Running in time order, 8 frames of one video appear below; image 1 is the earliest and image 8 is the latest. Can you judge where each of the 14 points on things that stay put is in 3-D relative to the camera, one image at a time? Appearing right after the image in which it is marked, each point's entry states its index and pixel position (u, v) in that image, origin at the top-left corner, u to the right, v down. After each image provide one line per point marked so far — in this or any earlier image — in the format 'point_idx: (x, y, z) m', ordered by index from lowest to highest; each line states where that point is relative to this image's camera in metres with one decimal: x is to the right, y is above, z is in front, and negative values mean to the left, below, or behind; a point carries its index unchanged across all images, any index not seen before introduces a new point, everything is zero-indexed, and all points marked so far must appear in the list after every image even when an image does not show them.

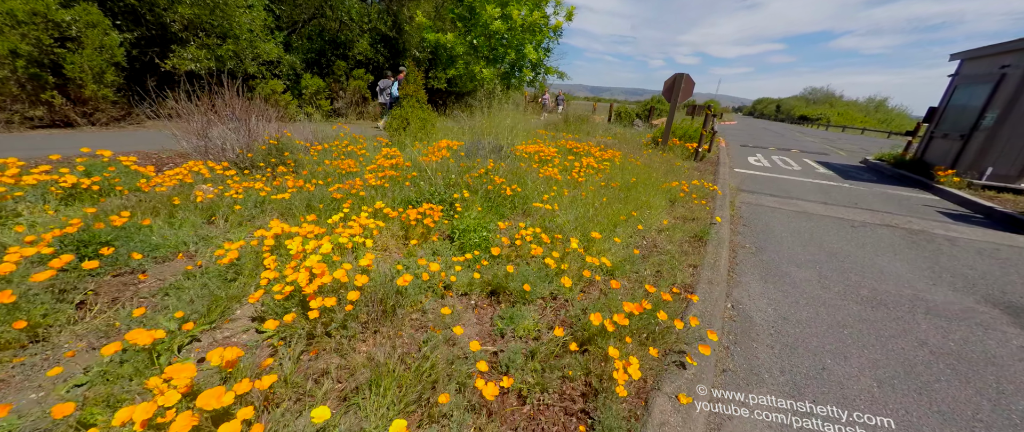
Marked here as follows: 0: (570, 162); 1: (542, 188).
0: (+1.0, +0.9, +5.7) m
1: (+0.4, +0.3, +4.3) m
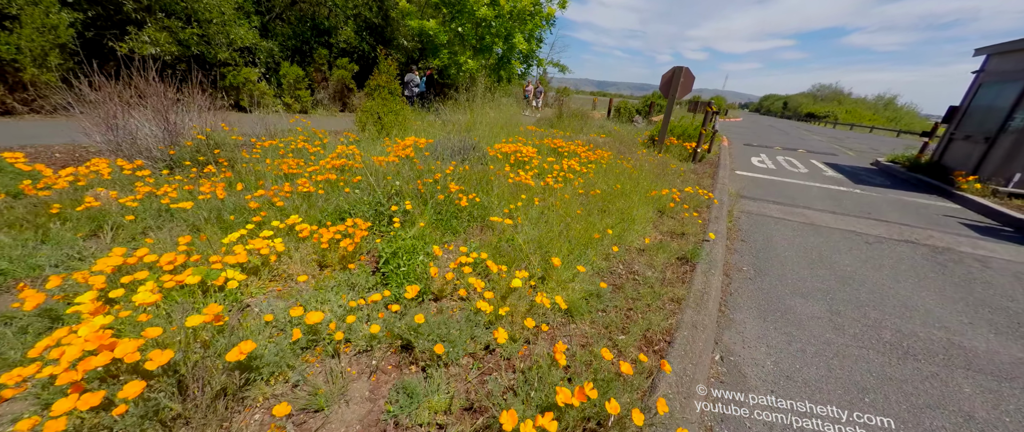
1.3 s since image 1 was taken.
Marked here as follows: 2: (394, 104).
0: (+0.6, +0.8, +5.1) m
1: (-0.1, +0.2, +3.7) m
2: (-2.3, +2.1, +6.4) m
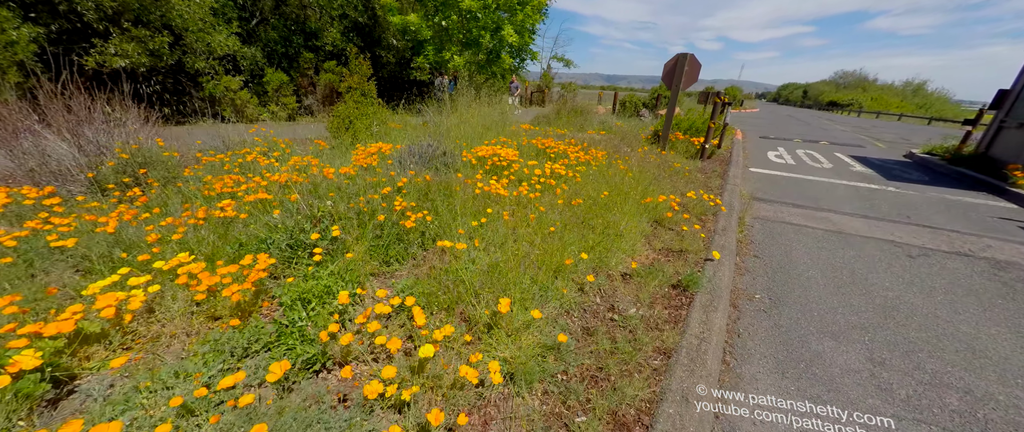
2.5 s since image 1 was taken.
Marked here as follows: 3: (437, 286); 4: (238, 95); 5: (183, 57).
0: (+0.3, +0.7, +4.5) m
1: (-0.4, 0.0, +3.2) m
2: (-2.5, +2.0, +6.0) m
3: (-0.5, -0.5, +2.2) m
4: (-7.3, +3.3, +9.0) m
5: (-7.8, +3.9, +8.2) m
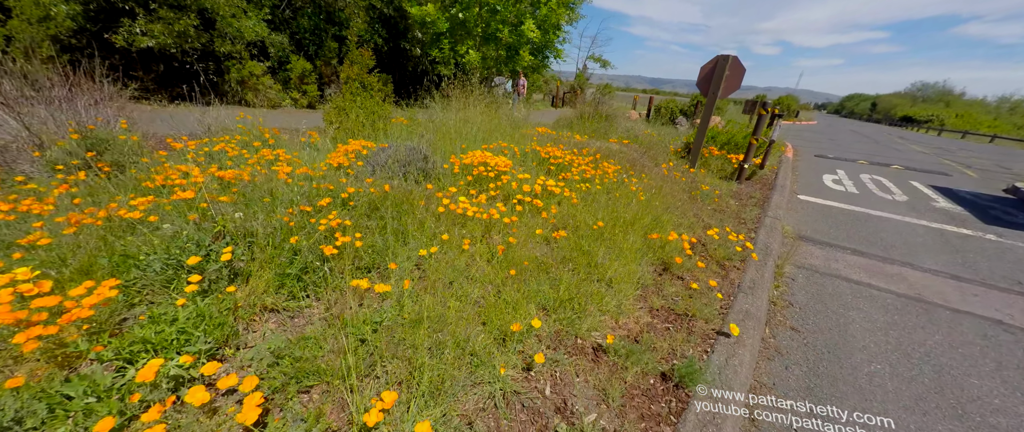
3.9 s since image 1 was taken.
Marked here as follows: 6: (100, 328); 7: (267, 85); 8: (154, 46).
0: (+0.1, +0.4, +3.8) m
1: (-0.7, -0.2, +2.6) m
2: (-2.4, +1.9, +5.5) m
3: (-0.9, -0.7, +1.6) m
4: (-6.8, +3.6, +9.0) m
5: (-7.3, +4.3, +8.2) m
6: (-1.9, -0.5, +1.5) m
7: (-6.7, +3.6, +9.2) m
8: (-7.9, +3.8, +7.4) m
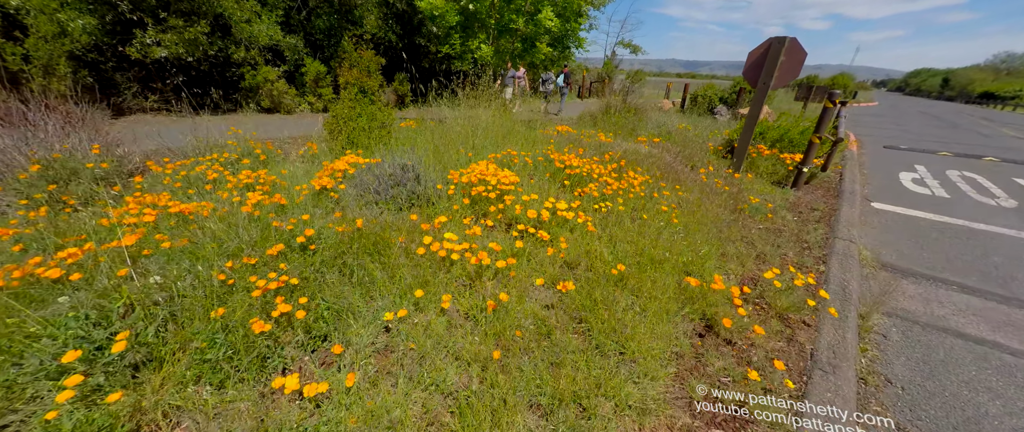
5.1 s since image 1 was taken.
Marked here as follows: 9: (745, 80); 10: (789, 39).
0: (+0.2, +0.1, +3.2) m
1: (-0.8, -0.5, +2.1) m
2: (-2.3, +1.7, +5.1) m
3: (-1.0, -1.0, +1.1) m
4: (-6.4, +3.4, +8.9) m
5: (-7.0, +4.1, +8.1) m
6: (-2.1, -0.9, +1.1) m
7: (-6.2, +3.4, +9.0) m
8: (-7.5, +3.5, +7.3) m
9: (+3.5, +2.0, +5.0) m
10: (+3.7, +2.4, +4.4) m
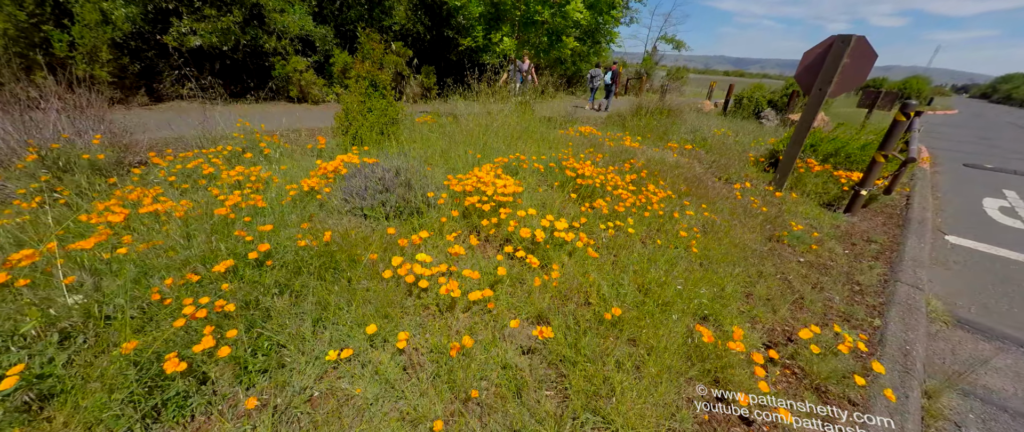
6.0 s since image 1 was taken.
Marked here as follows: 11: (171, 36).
0: (+0.1, 0.0, +2.9) m
1: (-0.9, -0.6, +1.8) m
2: (-2.0, +1.7, +4.9) m
3: (-1.3, -1.1, +0.9) m
4: (-5.7, +3.7, +9.0) m
5: (-6.3, +4.4, +8.2) m
6: (-2.3, -0.9, +1.0) m
7: (-5.6, +3.7, +9.1) m
8: (-7.0, +3.9, +7.6) m
9: (+3.7, +1.7, +4.3) m
10: (+3.9, +2.0, +3.8) m
11: (-7.4, +3.9, +7.2) m
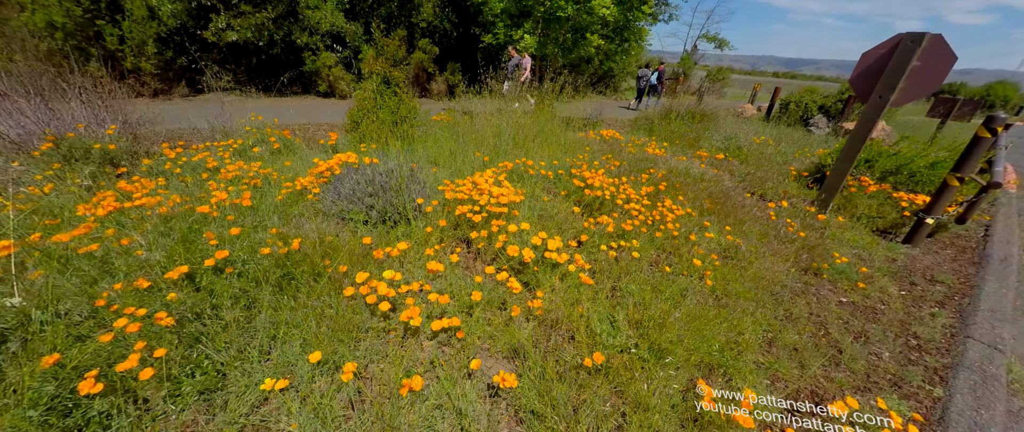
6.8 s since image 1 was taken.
0: (+0.1, -0.1, +2.6) m
1: (-1.1, -0.7, +1.6) m
2: (-1.8, +1.7, +4.8) m
3: (-1.6, -1.1, +0.8) m
4: (-5.0, +4.0, +9.2) m
5: (-5.7, +4.6, +8.4) m
6: (-2.6, -0.9, +0.9) m
7: (-4.9, +3.9, +9.3) m
8: (-6.4, +4.1, +7.8) m
9: (+3.8, +1.4, +3.7) m
10: (+4.0, +1.7, +3.2) m
11: (-6.9, +4.2, +7.5) m
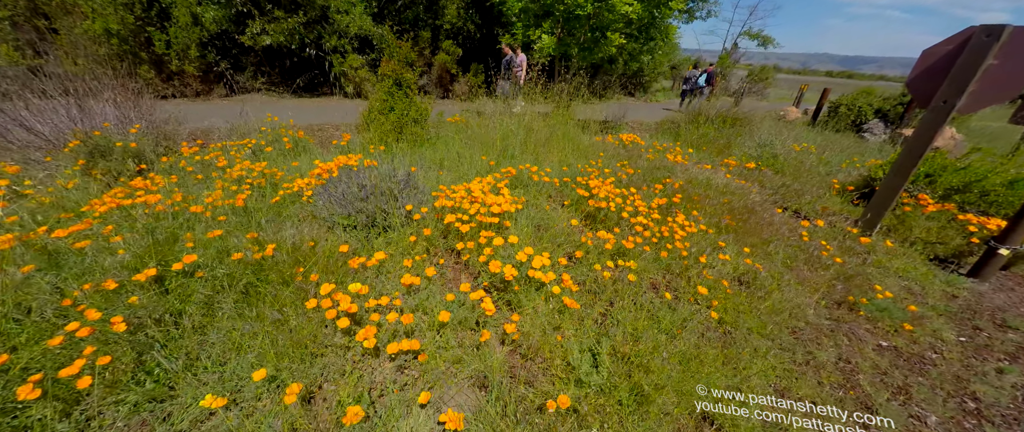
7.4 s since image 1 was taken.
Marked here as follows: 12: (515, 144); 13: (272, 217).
0: (0.0, -0.2, +2.4) m
1: (-1.3, -0.7, +1.6) m
2: (-1.7, +1.7, +4.8) m
3: (-1.9, -1.2, +0.7) m
4: (-4.4, +4.0, +9.4) m
5: (-5.1, +4.7, +8.7) m
6: (-2.8, -0.9, +1.0) m
7: (-4.2, +4.0, +9.5) m
8: (-5.9, +4.3, +8.2) m
9: (+3.8, +1.2, +3.2) m
10: (+4.0, +1.5, +2.6) m
11: (-6.3, +4.3, +7.9) m
12: (0.0, +1.0, +4.6) m
13: (-1.9, 0.0, +2.6) m
